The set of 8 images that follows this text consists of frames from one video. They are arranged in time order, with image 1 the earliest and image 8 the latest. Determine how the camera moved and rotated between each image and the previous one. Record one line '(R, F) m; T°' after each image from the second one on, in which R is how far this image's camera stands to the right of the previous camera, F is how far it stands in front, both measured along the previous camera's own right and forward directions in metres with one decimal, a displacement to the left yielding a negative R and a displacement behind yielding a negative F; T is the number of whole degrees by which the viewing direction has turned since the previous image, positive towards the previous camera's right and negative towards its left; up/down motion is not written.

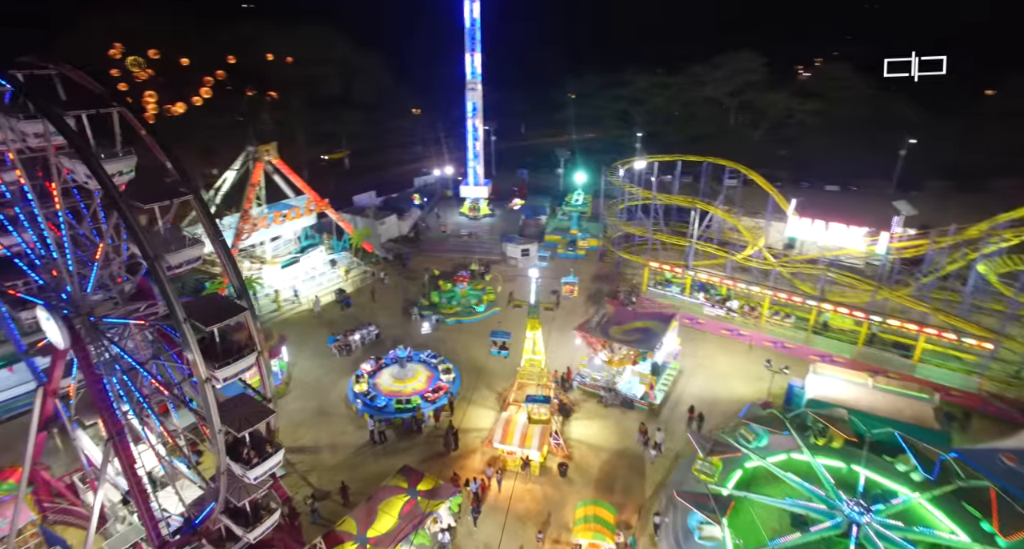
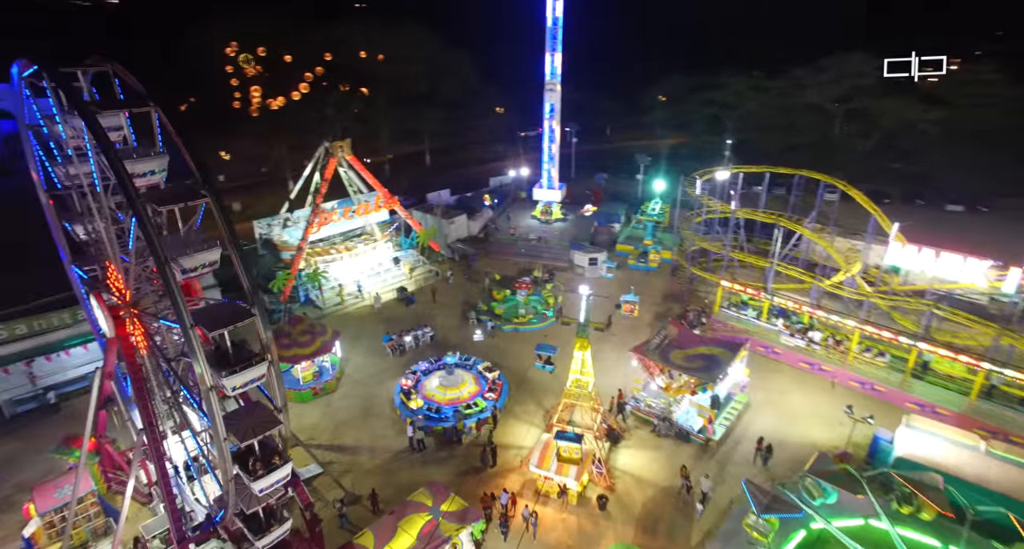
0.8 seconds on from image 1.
(+0.8, +0.8) m; -9°
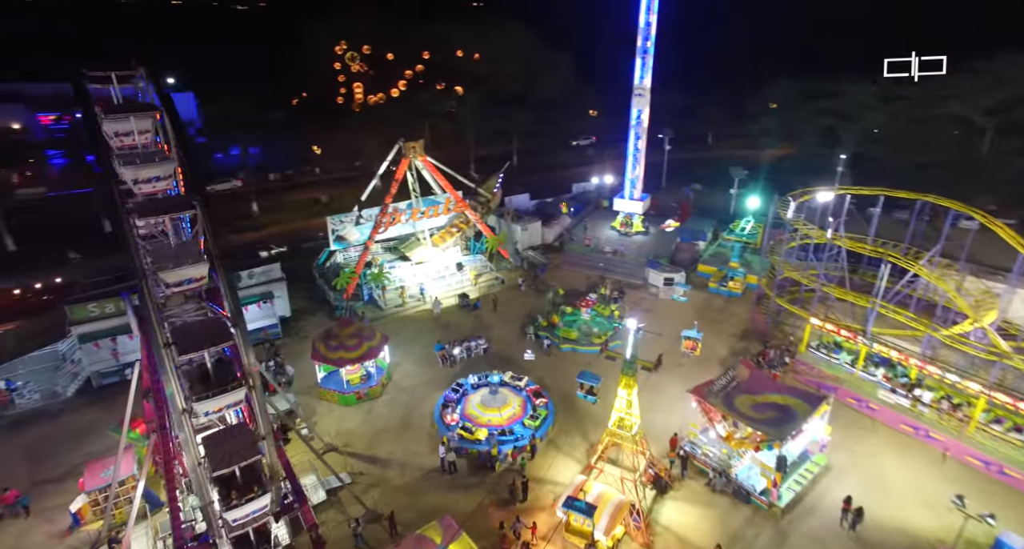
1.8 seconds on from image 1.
(+1.2, +1.2) m; -10°
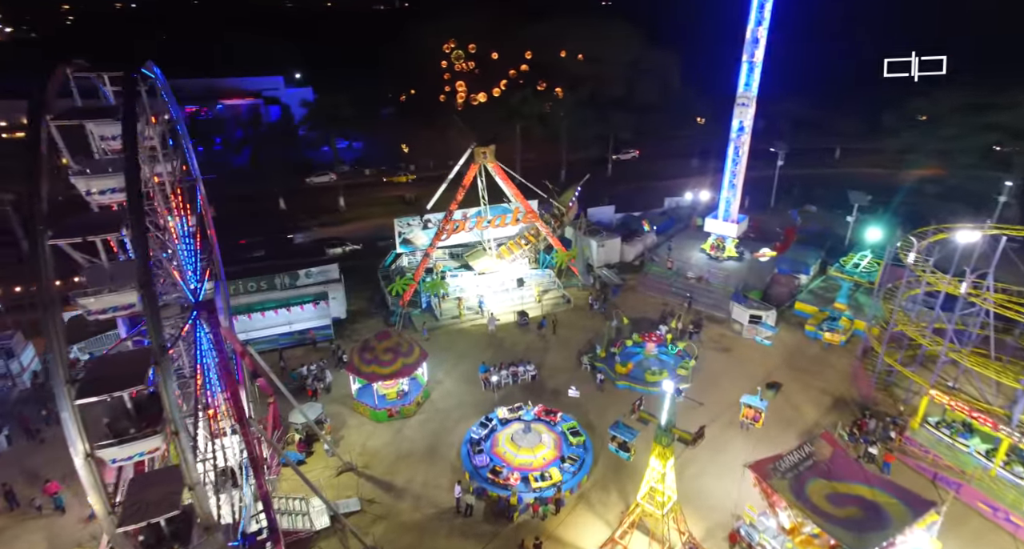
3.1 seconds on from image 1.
(+1.6, +1.8) m; -11°
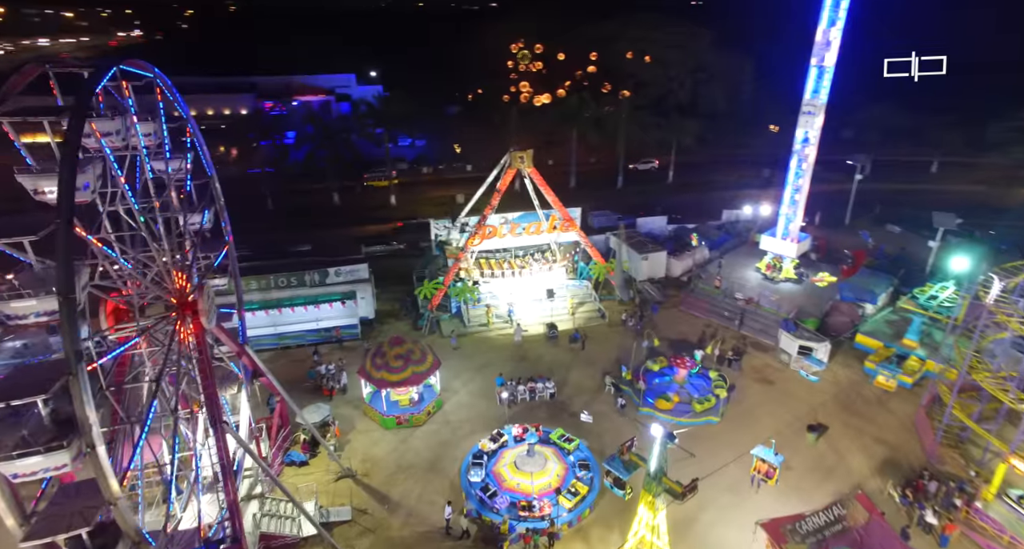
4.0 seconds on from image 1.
(+1.6, +0.9) m; -7°
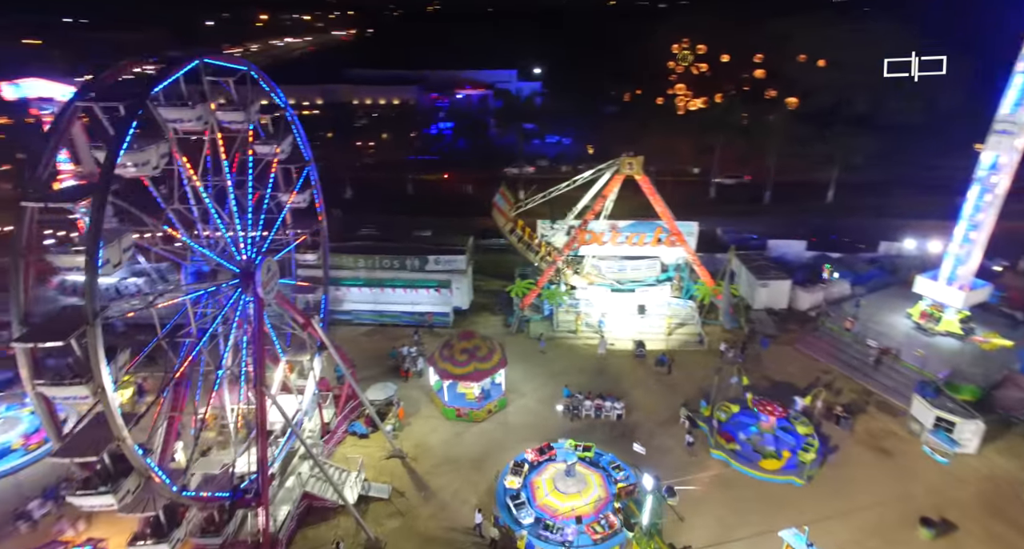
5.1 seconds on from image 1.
(+2.4, +0.8) m; -16°
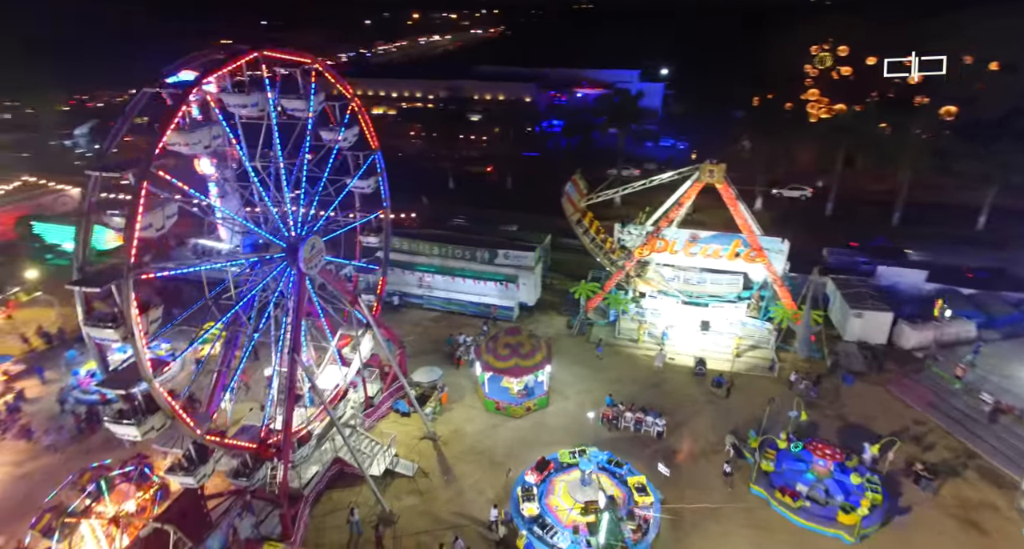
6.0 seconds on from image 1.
(+2.1, +0.3) m; -12°
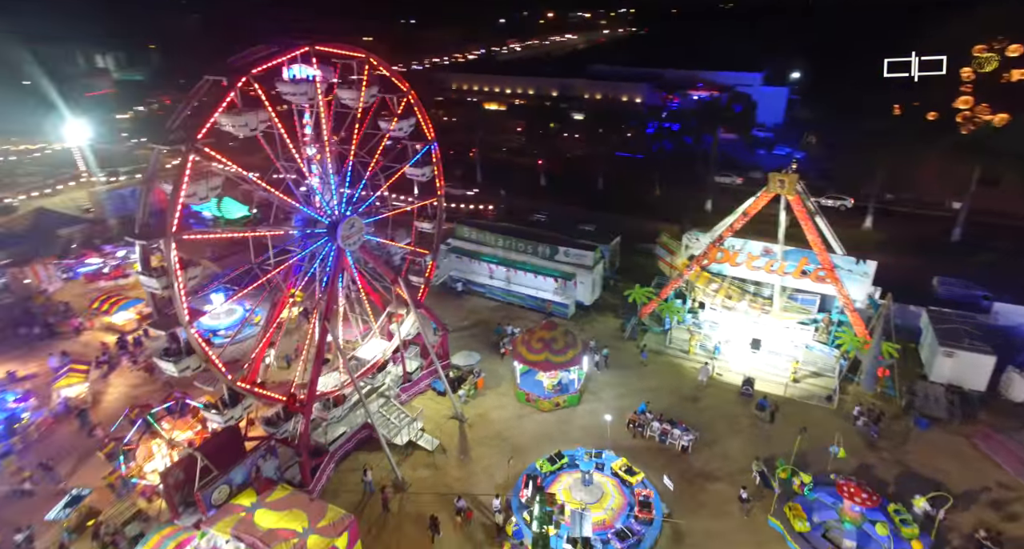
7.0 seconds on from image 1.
(+2.3, 0.0) m; -11°
